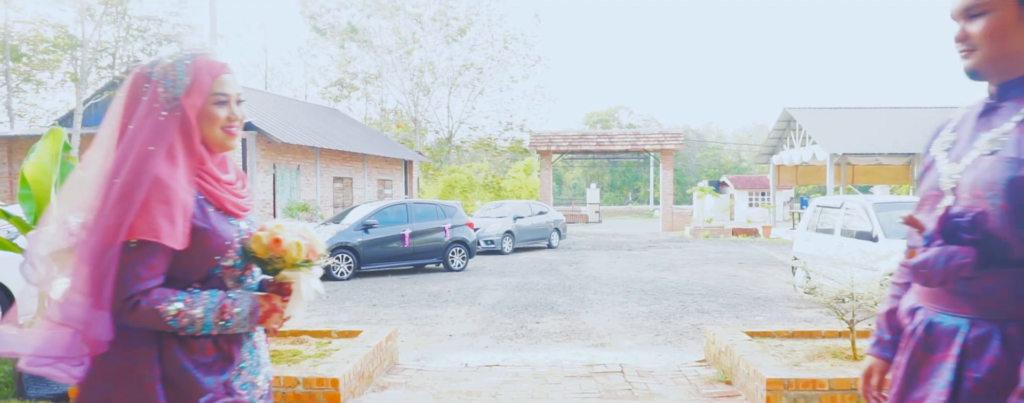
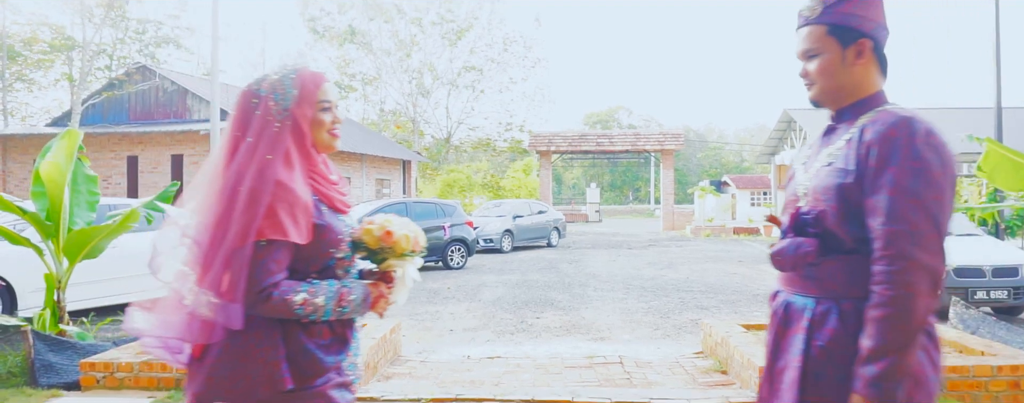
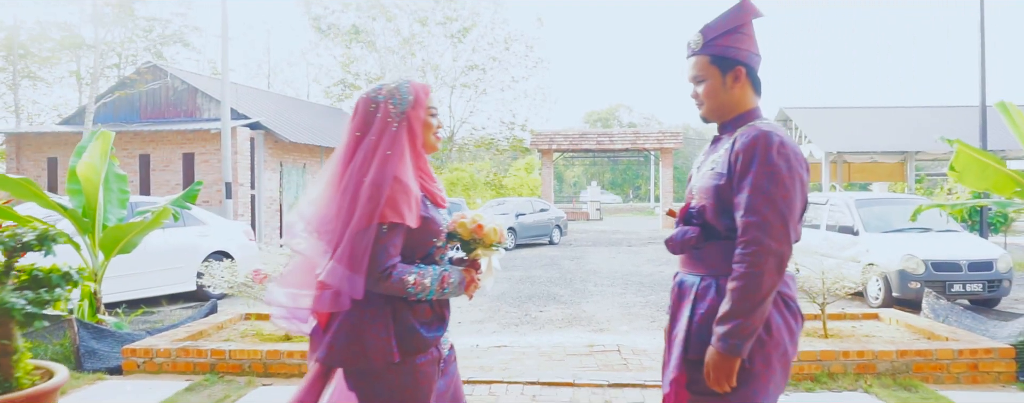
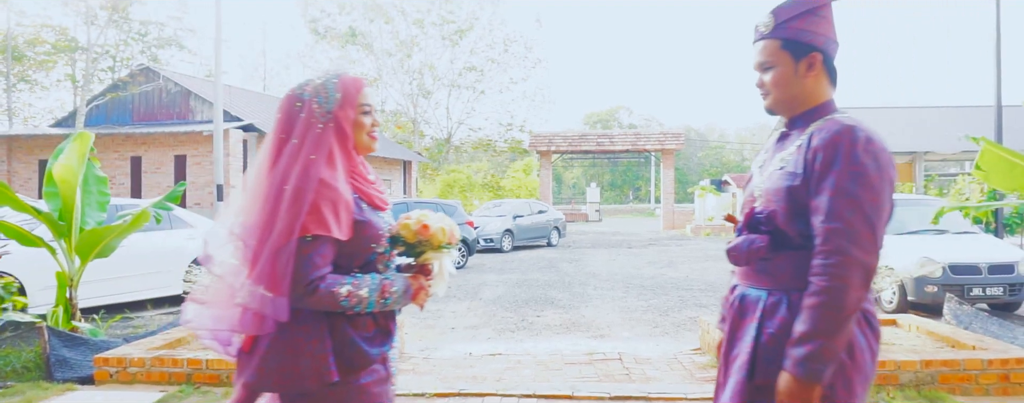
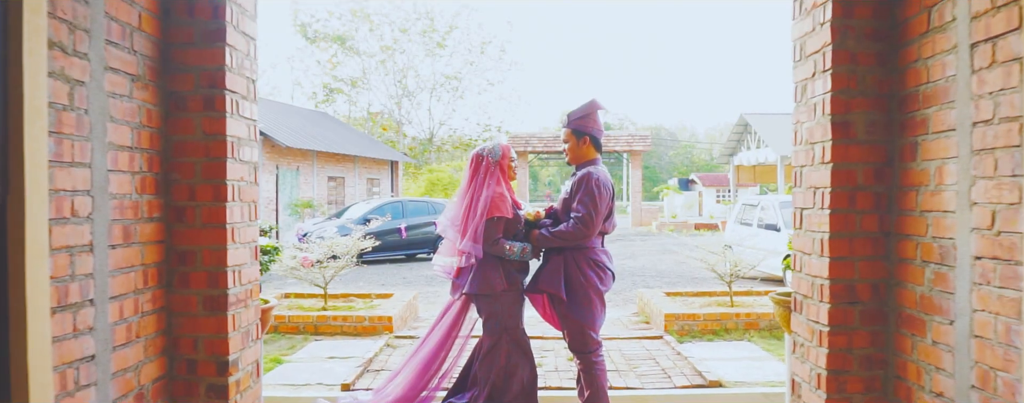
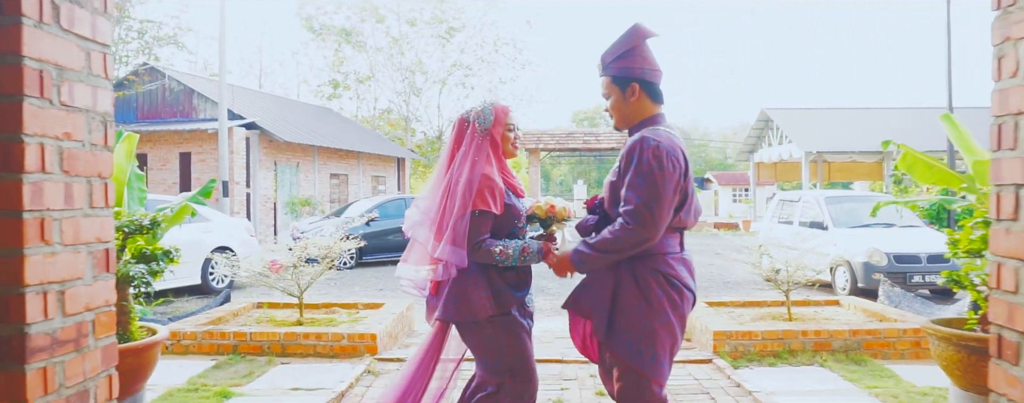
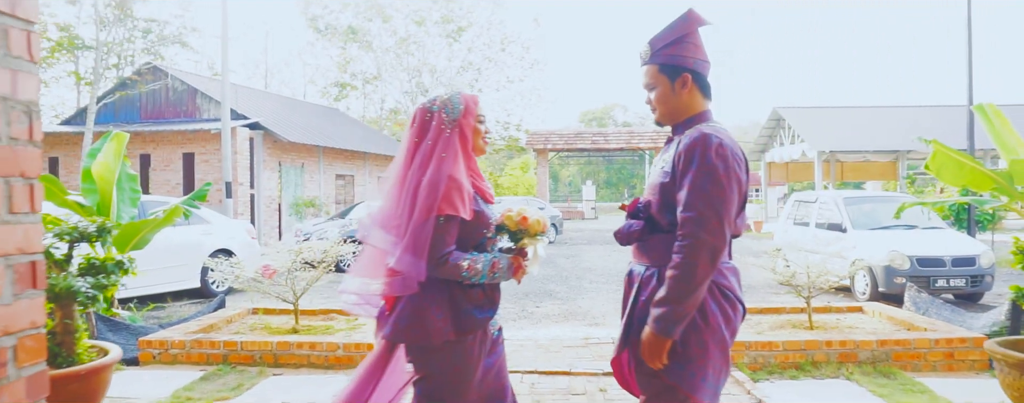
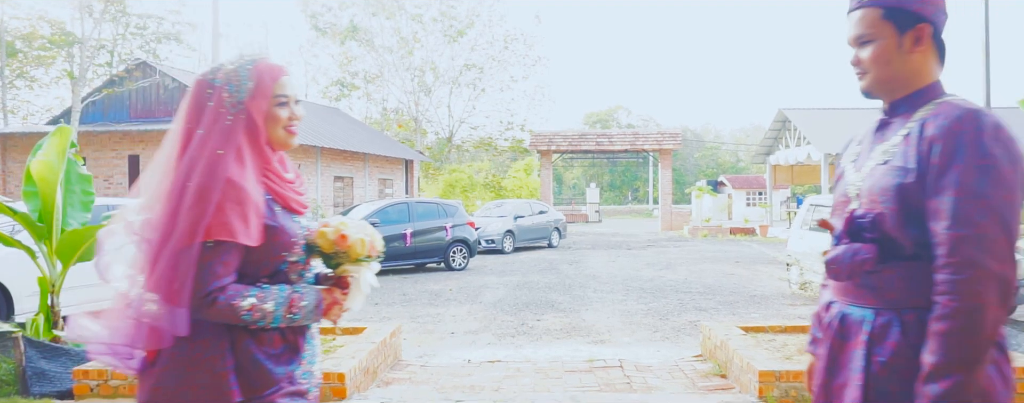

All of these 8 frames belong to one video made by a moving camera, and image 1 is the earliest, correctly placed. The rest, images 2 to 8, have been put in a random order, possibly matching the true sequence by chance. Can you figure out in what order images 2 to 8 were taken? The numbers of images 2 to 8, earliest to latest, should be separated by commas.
8, 2, 4, 3, 7, 6, 5
